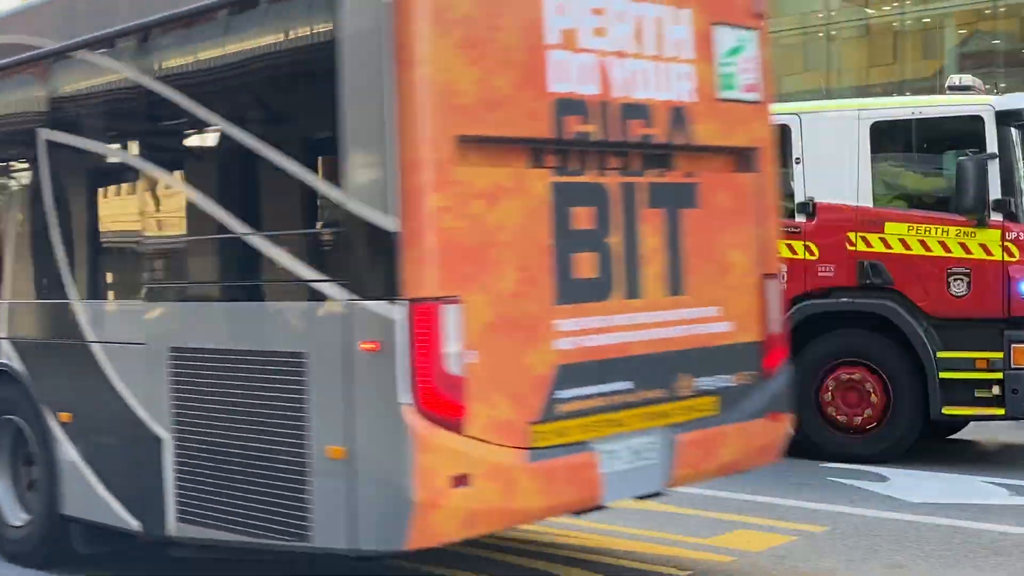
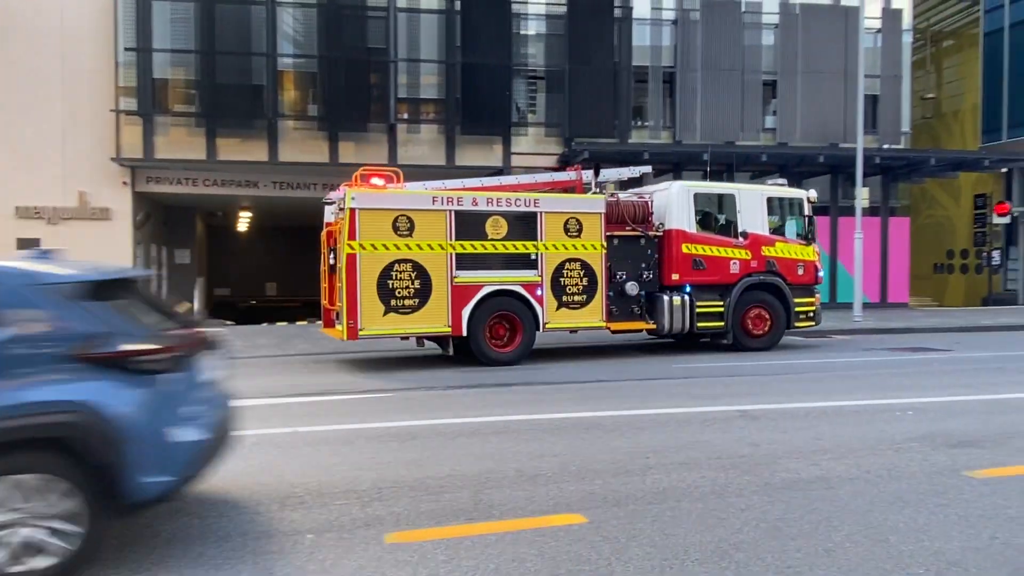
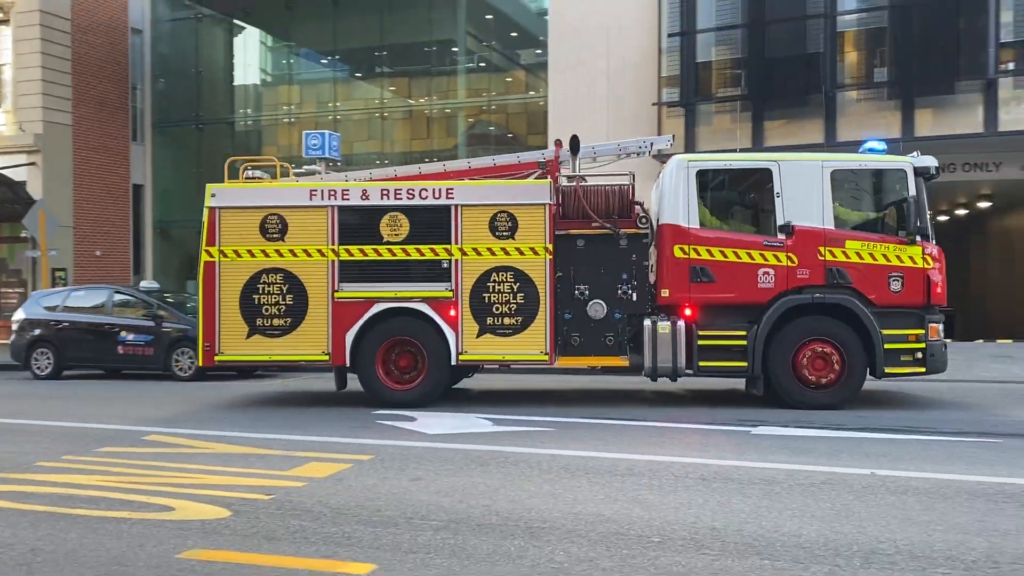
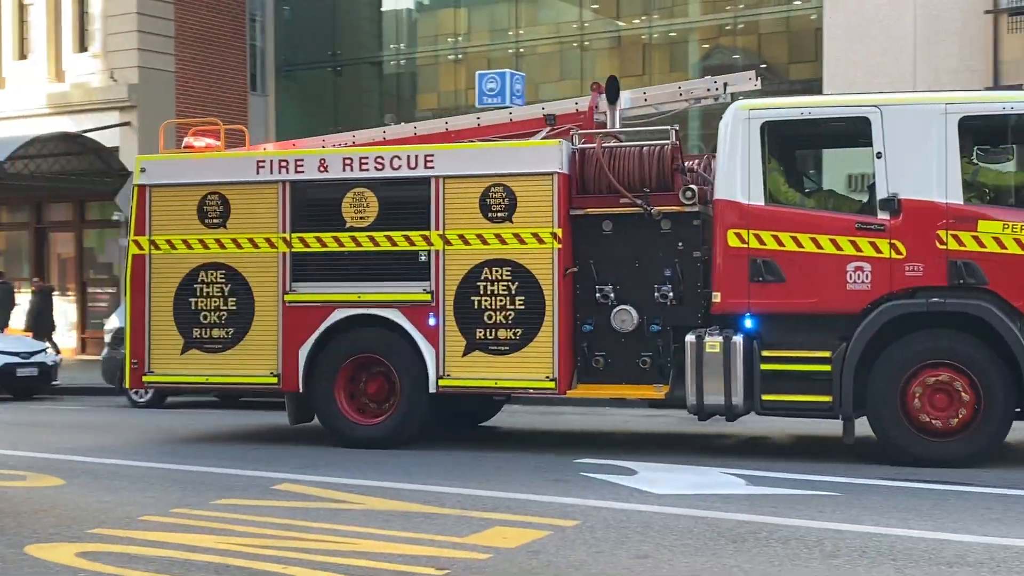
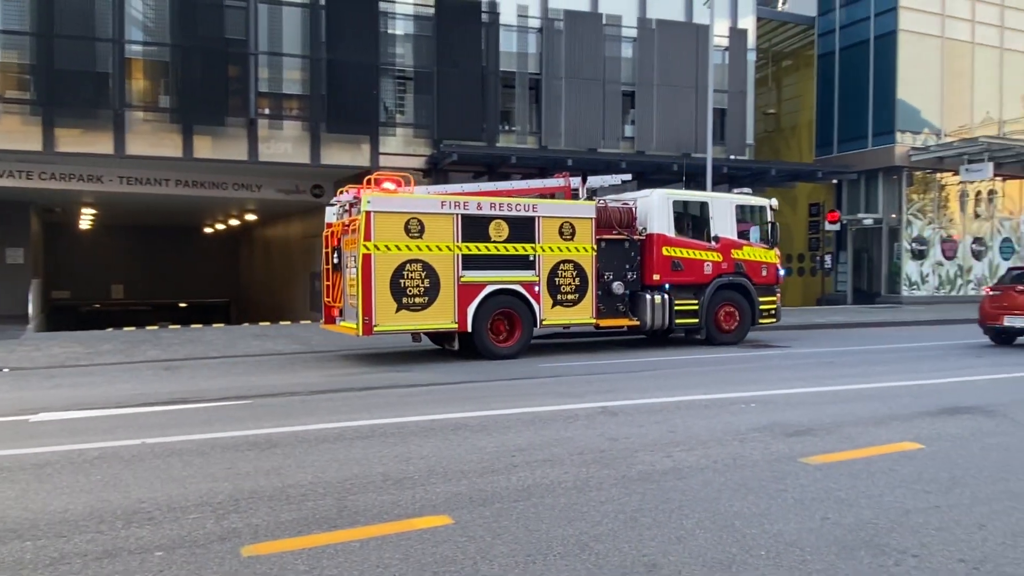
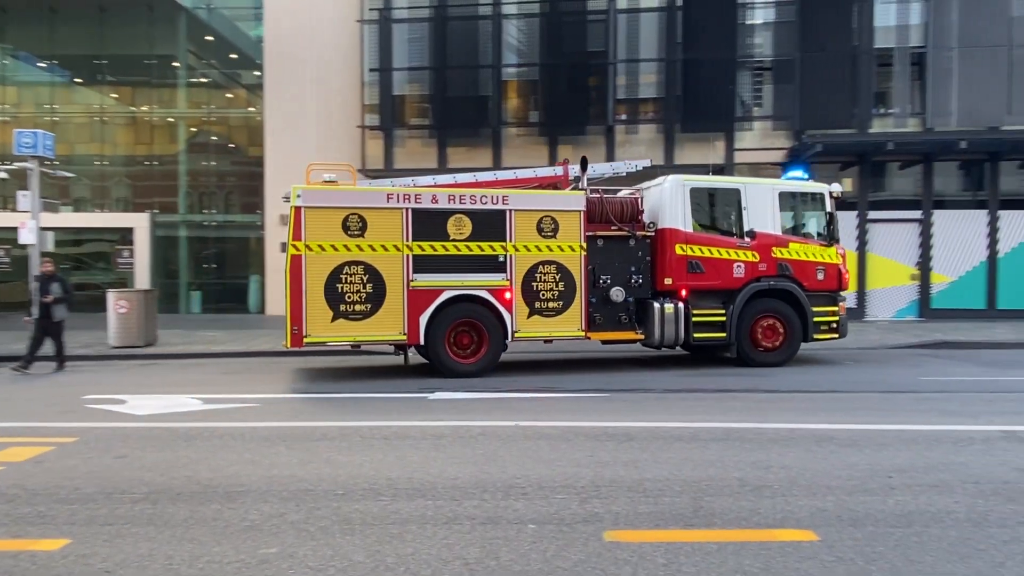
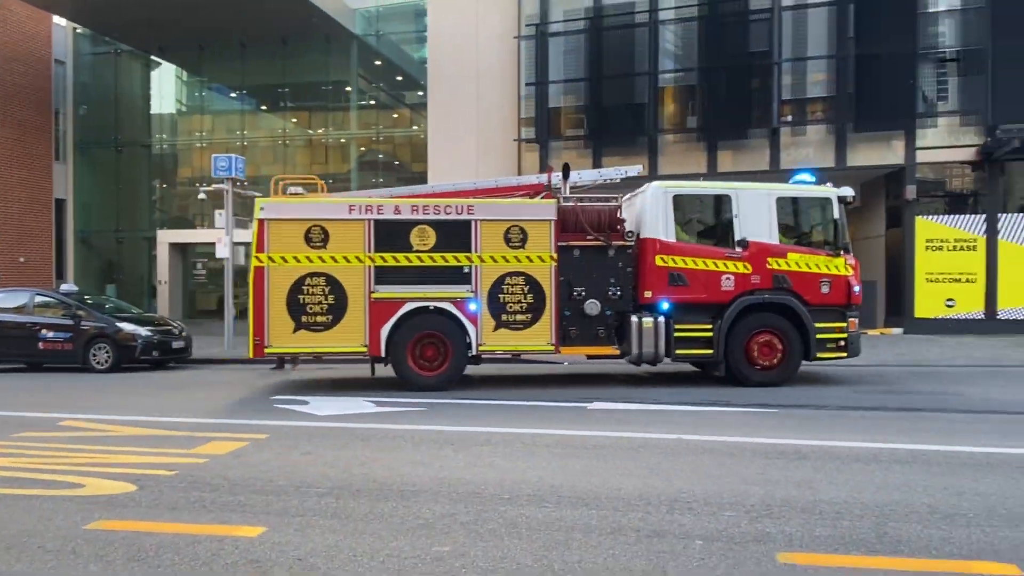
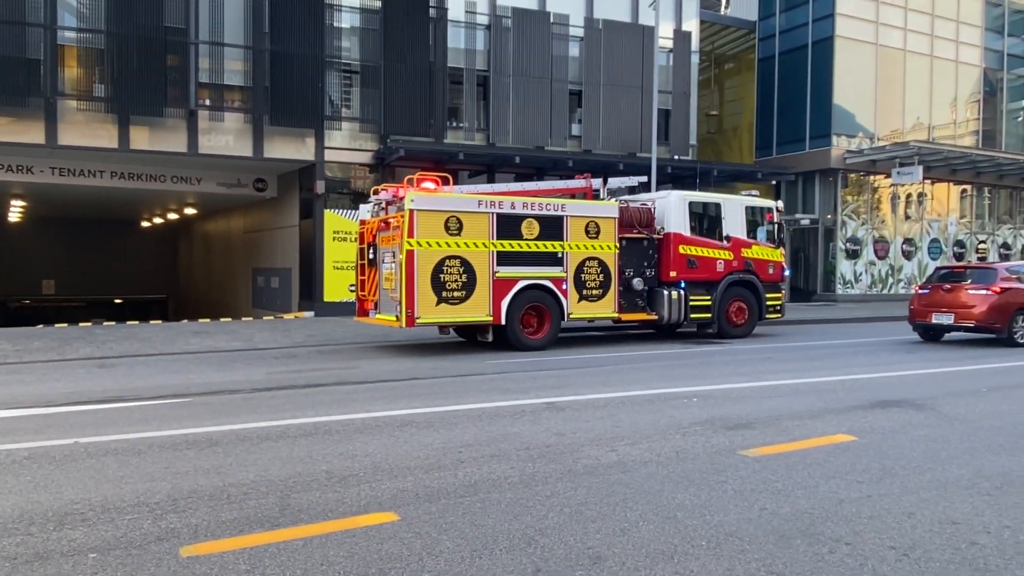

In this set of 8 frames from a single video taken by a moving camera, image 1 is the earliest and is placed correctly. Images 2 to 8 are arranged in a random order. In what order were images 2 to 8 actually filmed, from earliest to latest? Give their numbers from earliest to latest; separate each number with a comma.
4, 3, 7, 6, 2, 5, 8
